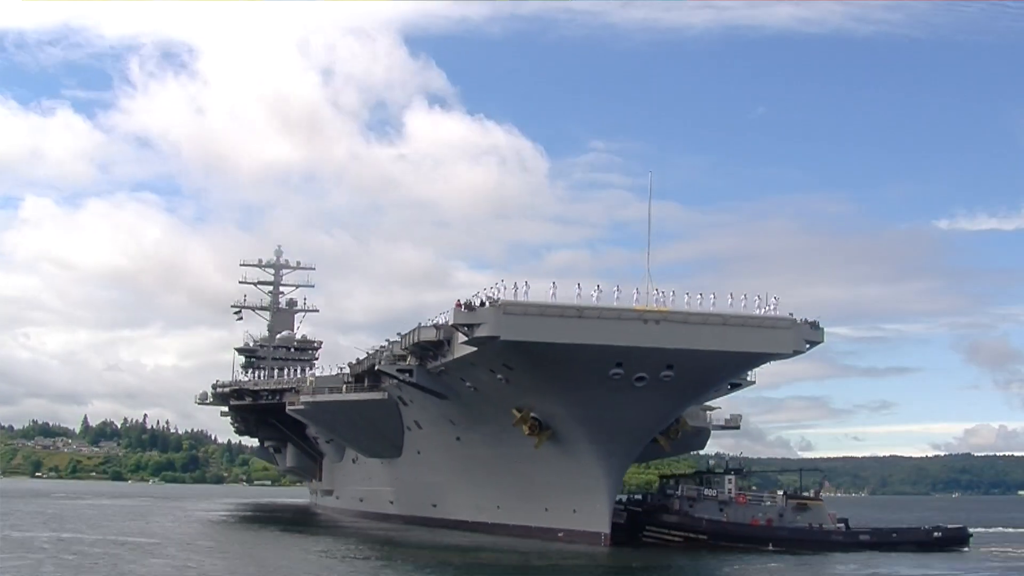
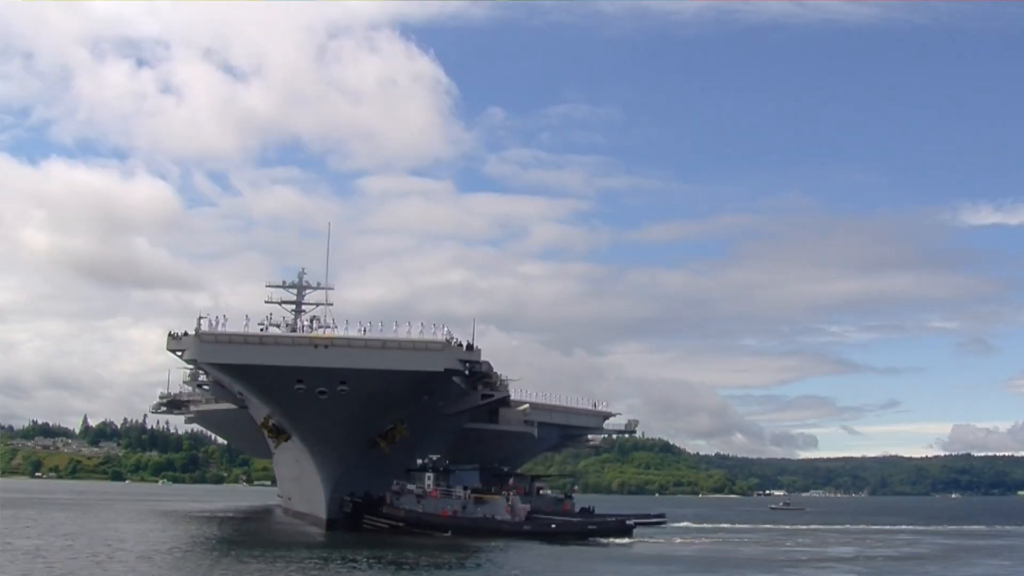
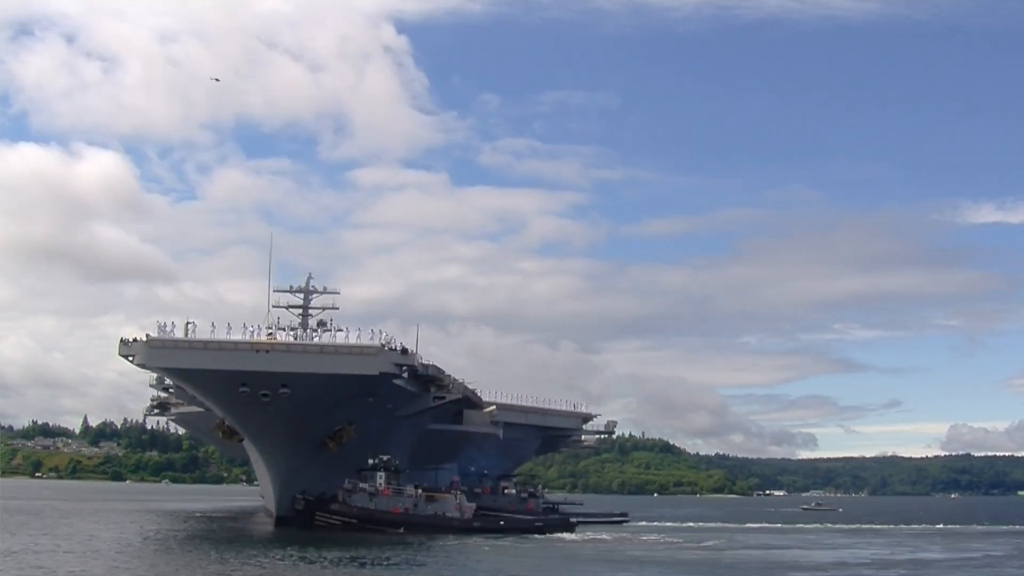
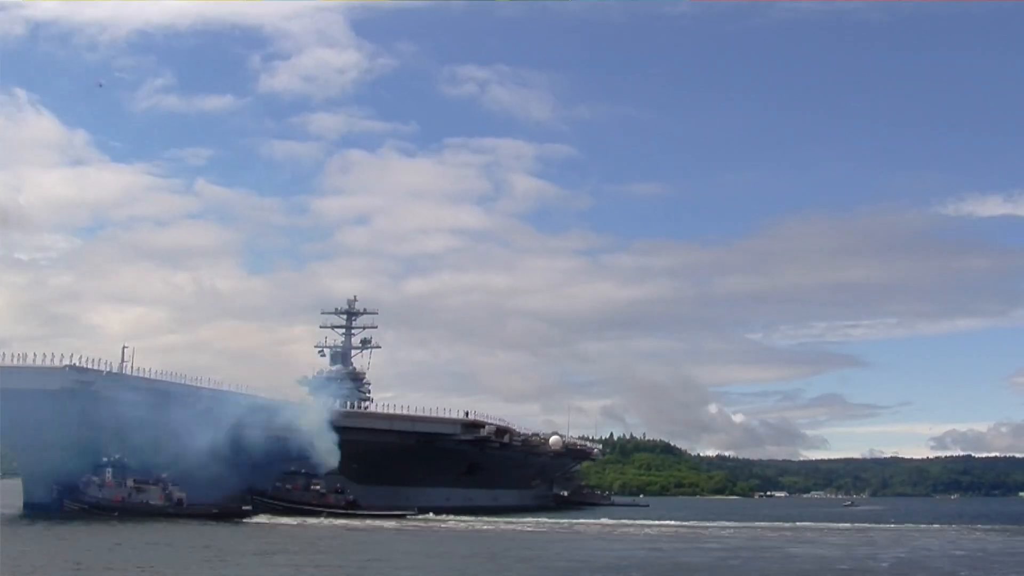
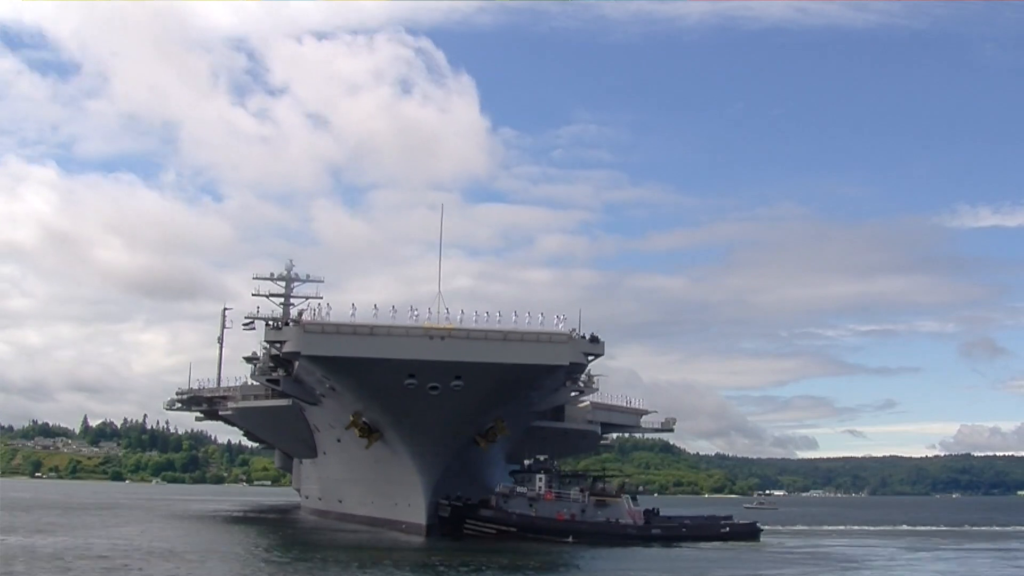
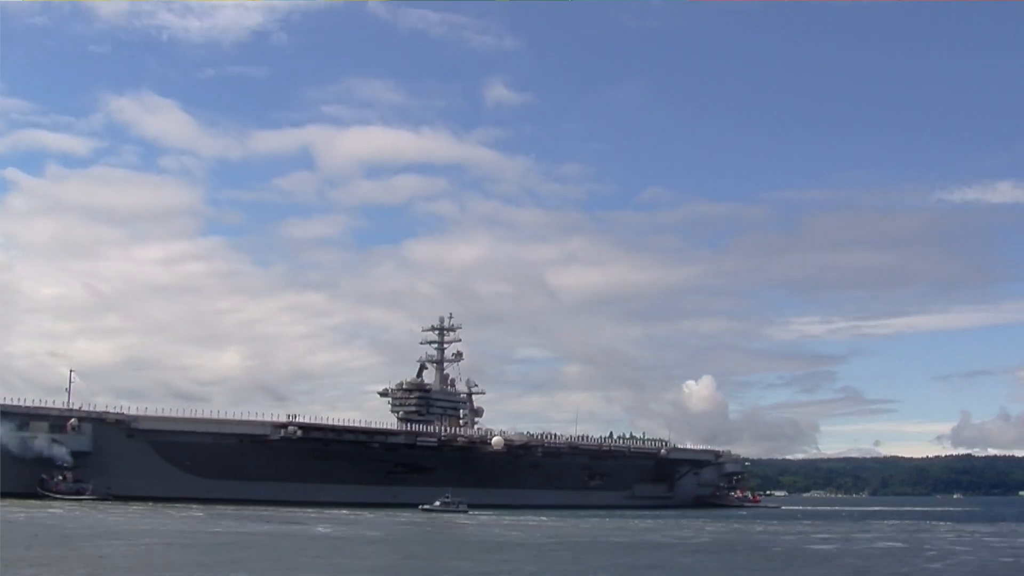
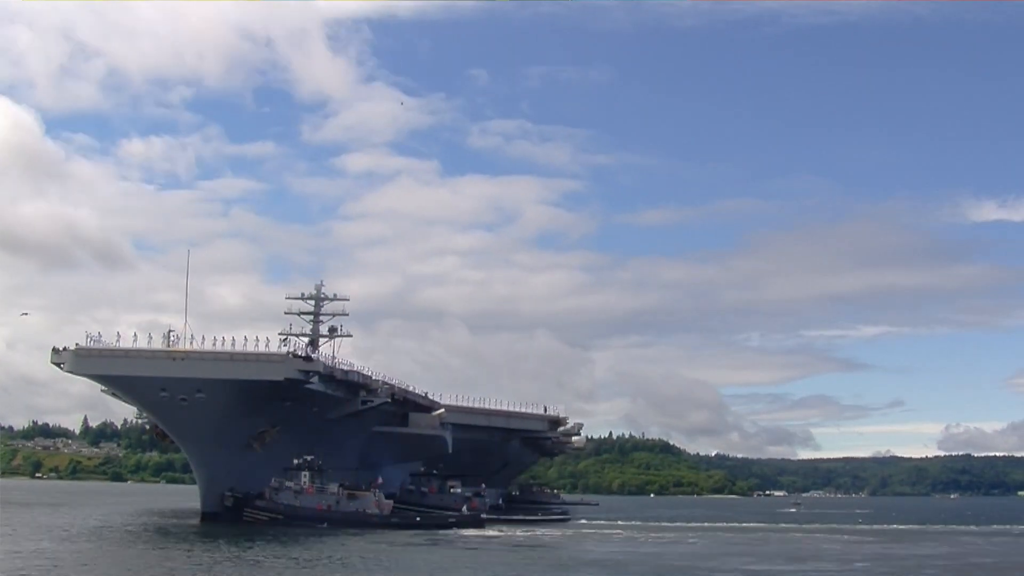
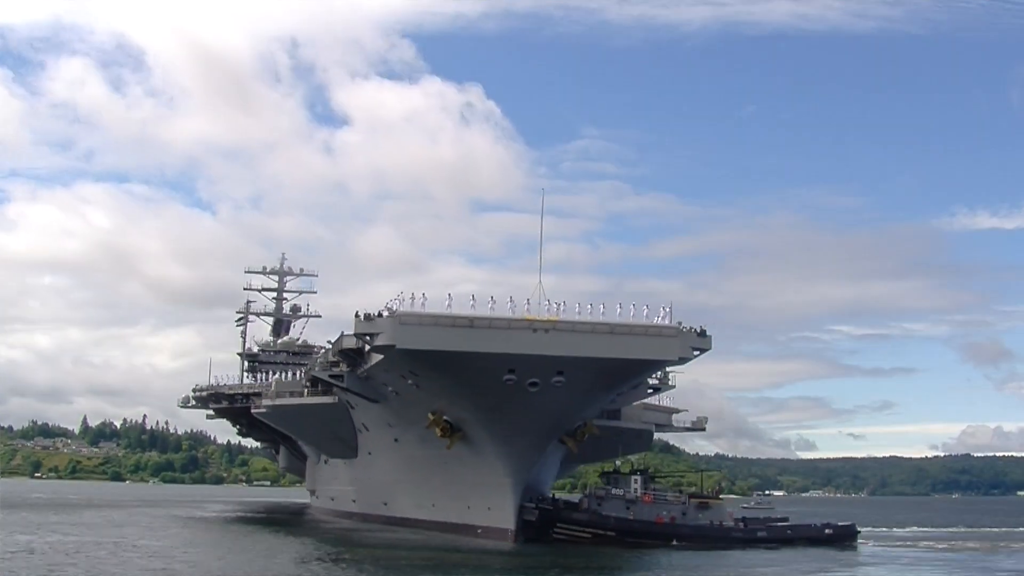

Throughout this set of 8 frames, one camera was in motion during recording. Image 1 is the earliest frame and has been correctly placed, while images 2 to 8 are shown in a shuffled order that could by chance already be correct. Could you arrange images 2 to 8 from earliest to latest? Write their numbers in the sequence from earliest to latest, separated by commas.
8, 5, 2, 3, 7, 4, 6
